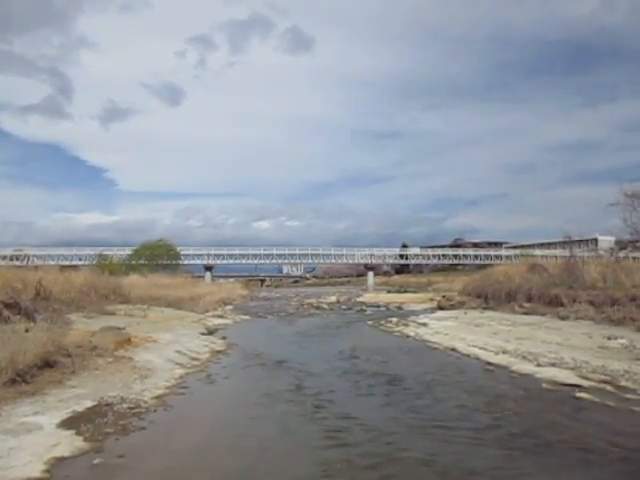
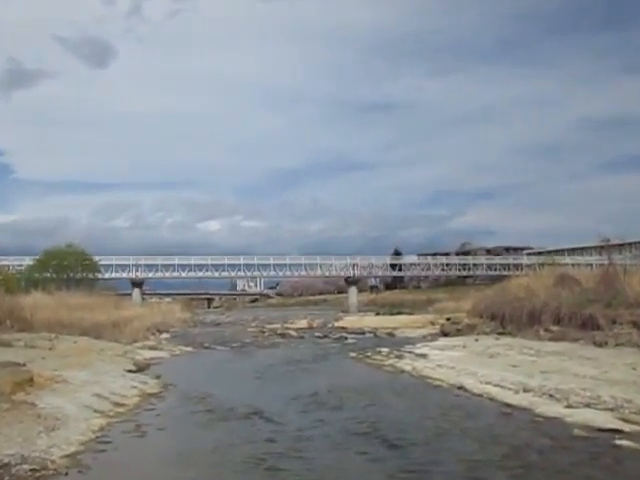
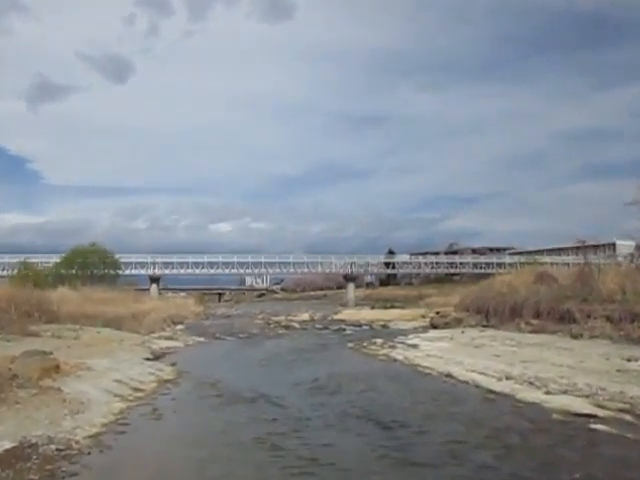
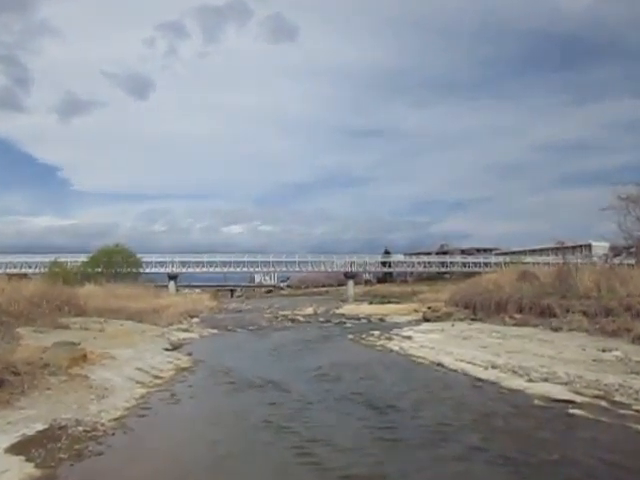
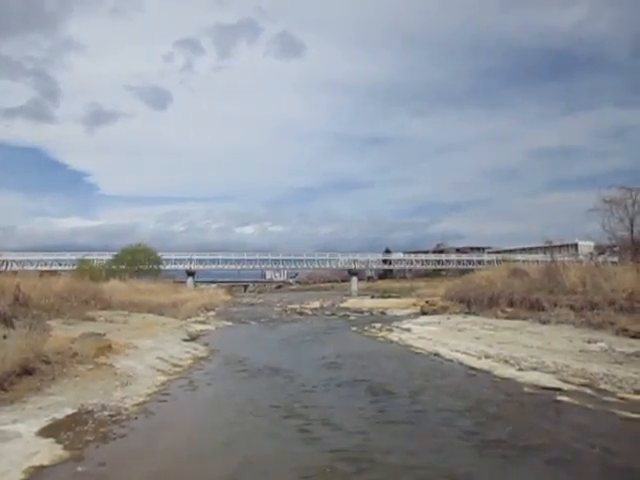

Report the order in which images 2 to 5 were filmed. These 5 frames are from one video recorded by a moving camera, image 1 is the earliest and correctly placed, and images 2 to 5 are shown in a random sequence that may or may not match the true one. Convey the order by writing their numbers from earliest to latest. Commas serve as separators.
5, 4, 3, 2
